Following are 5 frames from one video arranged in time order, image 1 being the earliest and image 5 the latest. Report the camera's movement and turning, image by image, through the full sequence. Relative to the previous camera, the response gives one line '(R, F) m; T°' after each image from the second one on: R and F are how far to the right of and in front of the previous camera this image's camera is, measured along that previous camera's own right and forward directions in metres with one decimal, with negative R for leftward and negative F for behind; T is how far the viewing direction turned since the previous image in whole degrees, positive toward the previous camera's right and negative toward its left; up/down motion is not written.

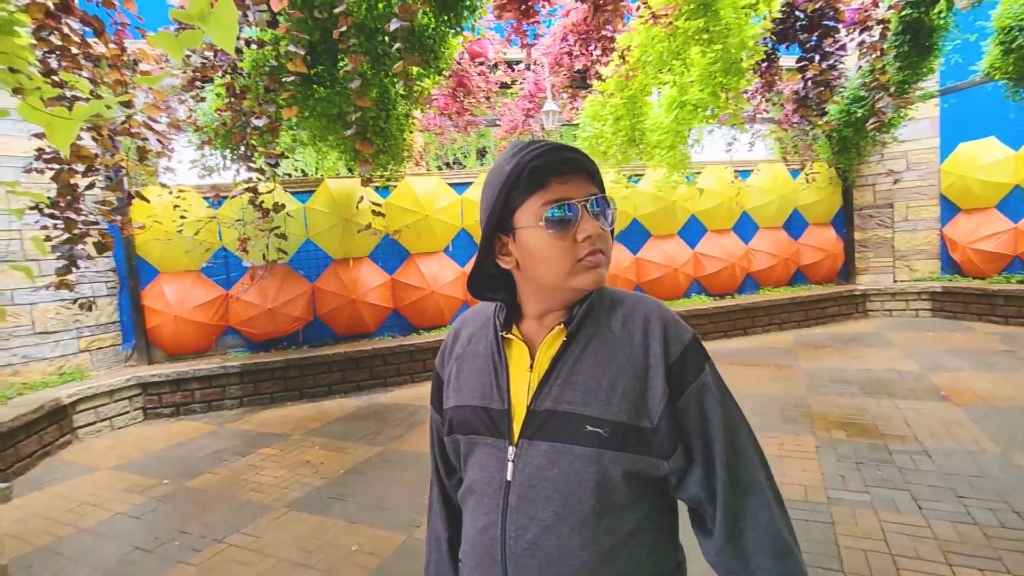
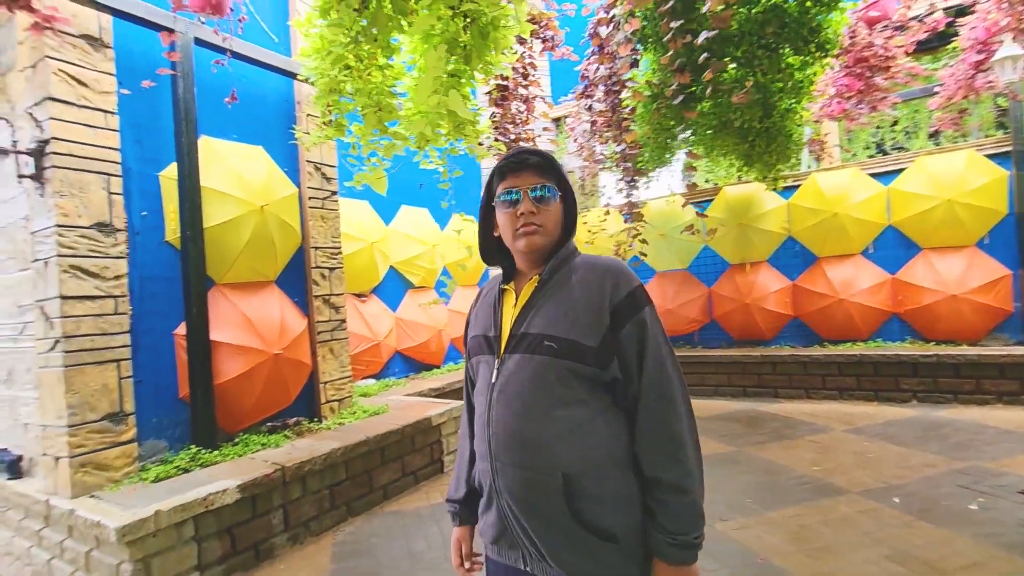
(+0.8, 0.0) m; -47°
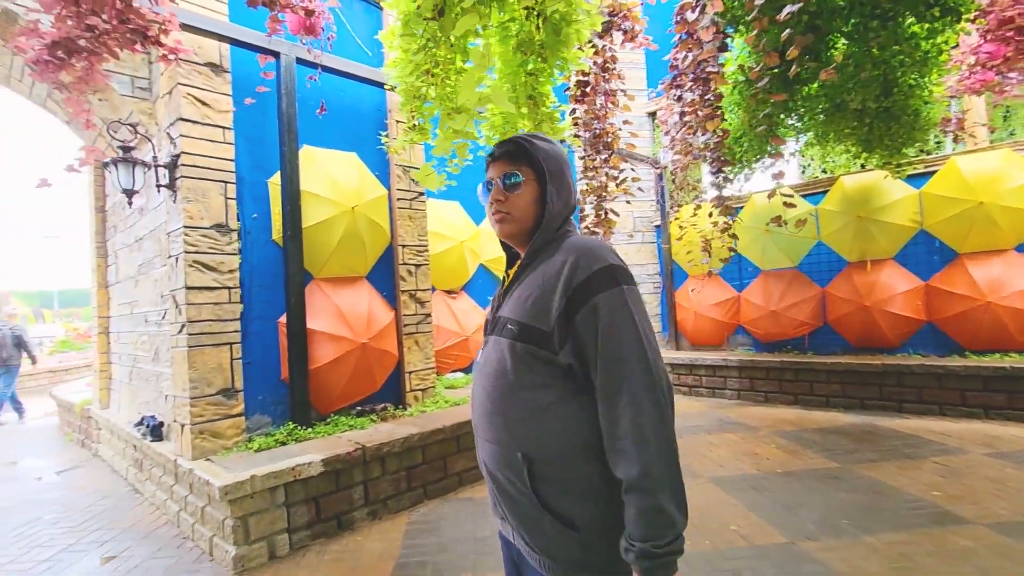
(+0.2, 0.0) m; -12°
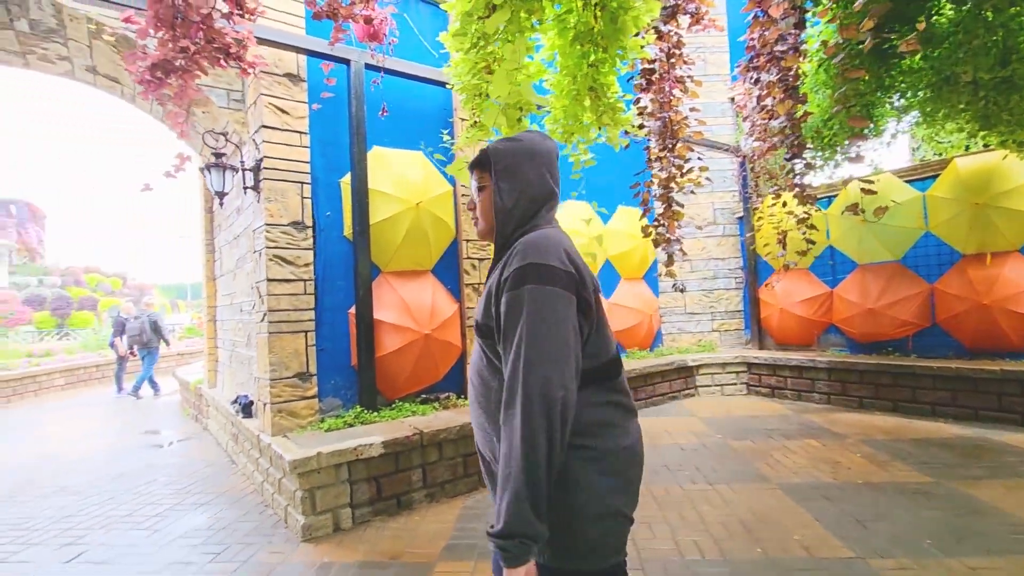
(+0.2, 0.0) m; -9°
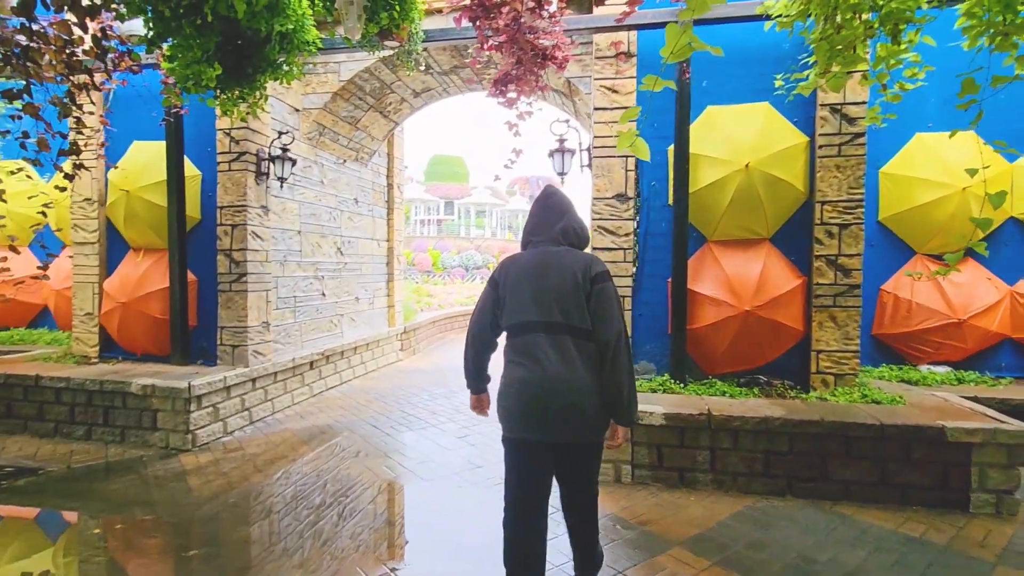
(+0.8, +0.3) m; -47°
